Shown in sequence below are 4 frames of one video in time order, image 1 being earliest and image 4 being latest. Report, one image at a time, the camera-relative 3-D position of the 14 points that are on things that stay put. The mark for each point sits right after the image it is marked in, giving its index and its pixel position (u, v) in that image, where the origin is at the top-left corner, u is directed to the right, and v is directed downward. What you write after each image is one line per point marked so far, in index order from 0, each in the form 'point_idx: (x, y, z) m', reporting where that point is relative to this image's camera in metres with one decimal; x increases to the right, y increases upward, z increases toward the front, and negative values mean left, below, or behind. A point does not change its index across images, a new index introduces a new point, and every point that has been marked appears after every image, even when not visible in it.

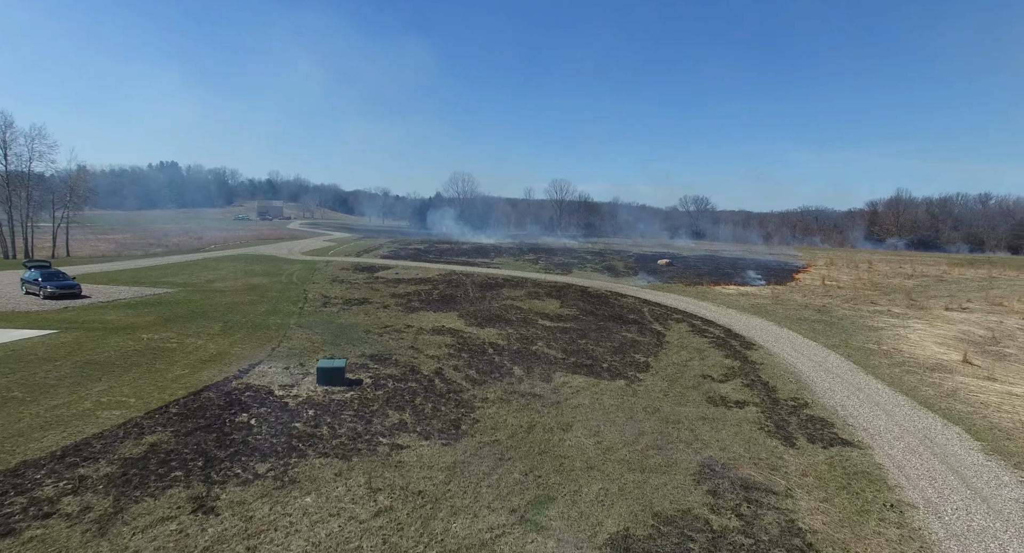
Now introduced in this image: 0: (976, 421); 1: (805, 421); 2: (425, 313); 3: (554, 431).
0: (+8.0, -2.4, +8.8) m
1: (+5.1, -2.5, +9.0) m
2: (-3.3, -1.4, +19.5) m
3: (+0.7, -2.7, +9.0) m
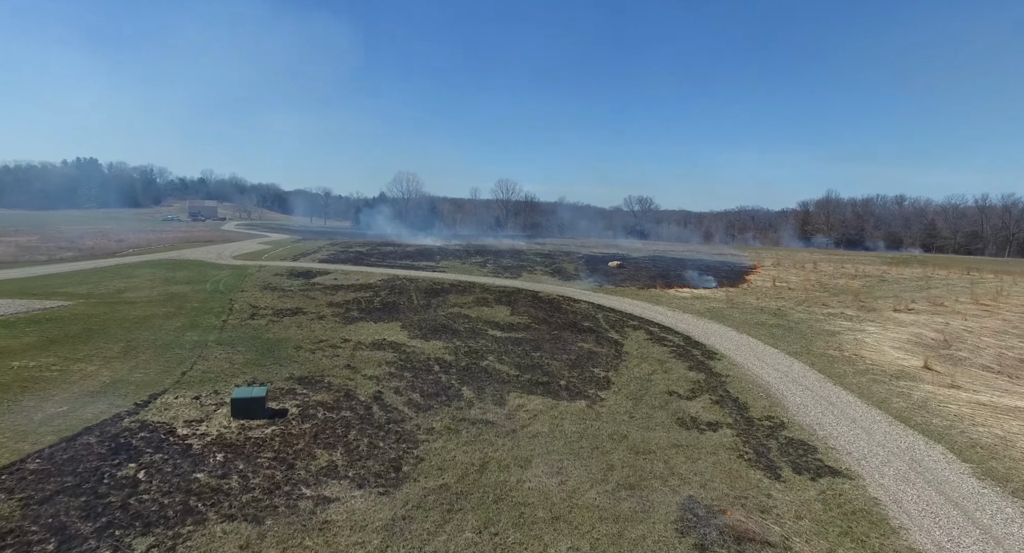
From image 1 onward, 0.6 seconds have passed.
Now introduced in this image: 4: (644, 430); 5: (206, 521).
0: (+7.2, -2.6, +8.3) m
1: (+4.3, -2.7, +8.2) m
2: (-5.1, -1.6, +17.8) m
3: (0.0, -2.9, +7.8) m
4: (+2.3, -2.7, +9.1) m
5: (-3.8, -3.0, +6.4) m
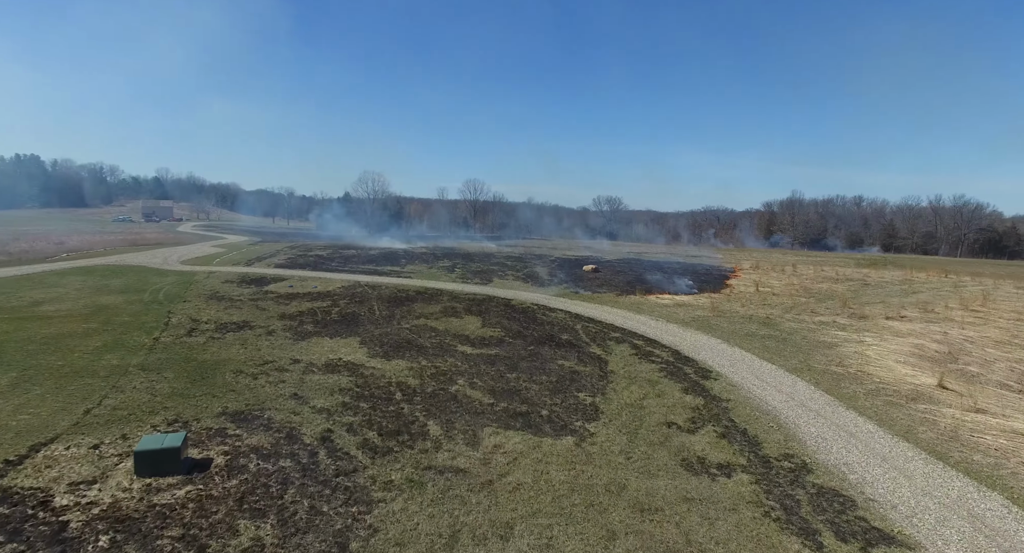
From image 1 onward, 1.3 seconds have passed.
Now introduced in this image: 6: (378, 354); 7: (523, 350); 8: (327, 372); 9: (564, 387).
0: (+6.9, -2.8, +7.2) m
1: (+4.0, -2.9, +6.9) m
2: (-5.9, -2.0, +15.9) m
3: (-0.3, -3.2, +6.2) m
4: (+2.0, -2.9, +7.6) m
5: (-4.0, -3.3, +4.6) m
6: (-3.7, -2.1, +14.4) m
7: (+0.3, -2.1, +14.7) m
8: (-4.6, -2.3, +12.9) m
9: (+1.2, -2.4, +11.7) m
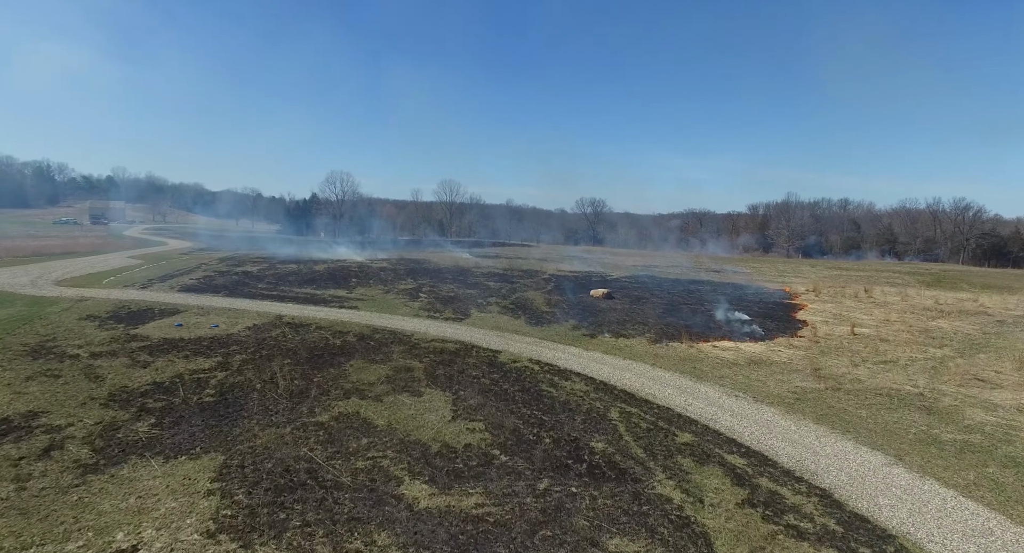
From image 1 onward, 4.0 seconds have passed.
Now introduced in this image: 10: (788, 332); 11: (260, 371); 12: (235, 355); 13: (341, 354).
0: (+7.2, -3.8, +0.1) m
1: (+4.3, -4.0, -0.3) m
2: (-6.0, -3.1, +8.2) m
3: (+0.1, -4.2, -1.2) m
4: (+2.2, -4.0, +0.3) m
5: (-3.6, -4.4, -2.9) m
6: (-3.7, -3.3, +6.9) m
7: (+0.3, -3.2, +7.3) m
8: (-4.5, -3.4, +5.3) m
9: (+1.3, -3.5, +4.3) m
10: (+8.8, -1.5, +16.6) m
11: (-6.5, -2.3, +13.4) m
12: (-7.9, -2.1, +14.7) m
13: (-4.9, -2.1, +14.8) m
